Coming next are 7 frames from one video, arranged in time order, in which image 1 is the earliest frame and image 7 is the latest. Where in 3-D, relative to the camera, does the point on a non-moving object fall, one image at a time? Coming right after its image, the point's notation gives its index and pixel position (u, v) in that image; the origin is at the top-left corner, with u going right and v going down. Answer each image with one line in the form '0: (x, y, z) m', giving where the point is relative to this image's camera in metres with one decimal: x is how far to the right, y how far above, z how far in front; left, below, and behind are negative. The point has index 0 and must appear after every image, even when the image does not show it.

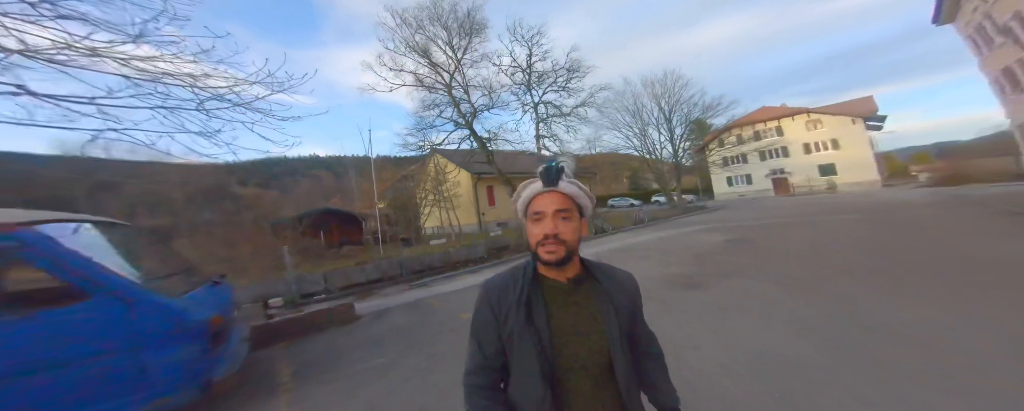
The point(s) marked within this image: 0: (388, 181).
0: (-8.2, +1.6, +19.9) m
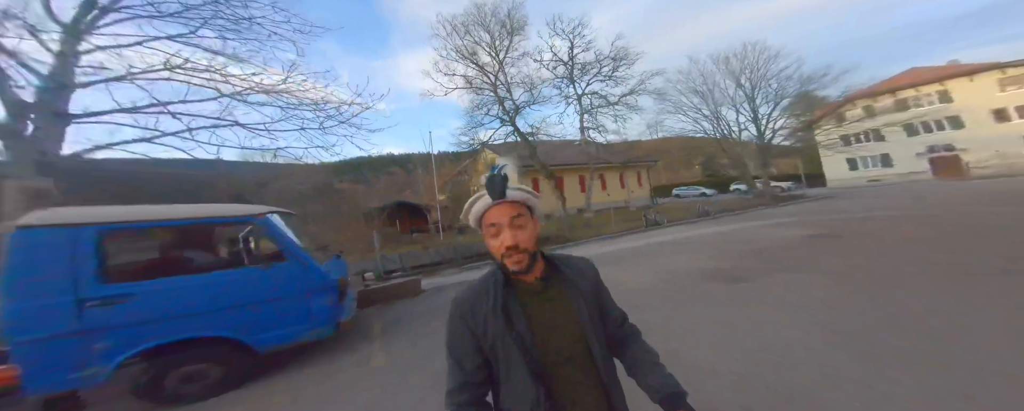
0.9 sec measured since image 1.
0: (-4.7, +2.2, +22.0) m
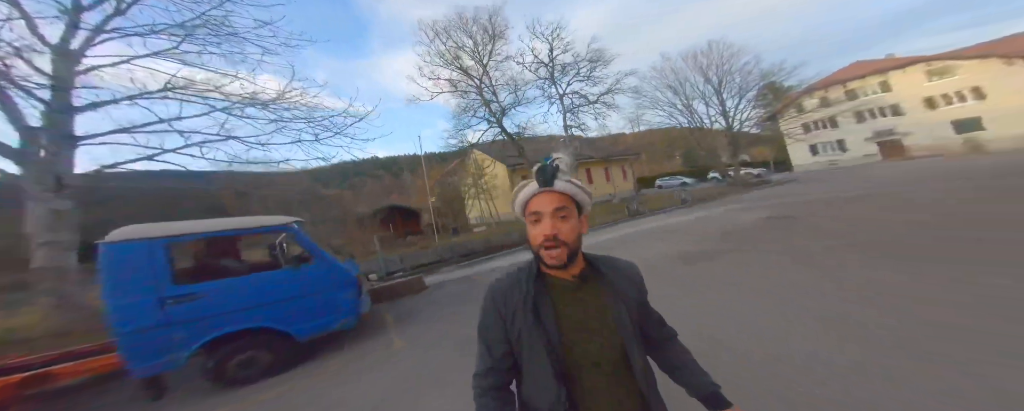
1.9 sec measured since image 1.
0: (-5.7, +2.1, +22.4) m
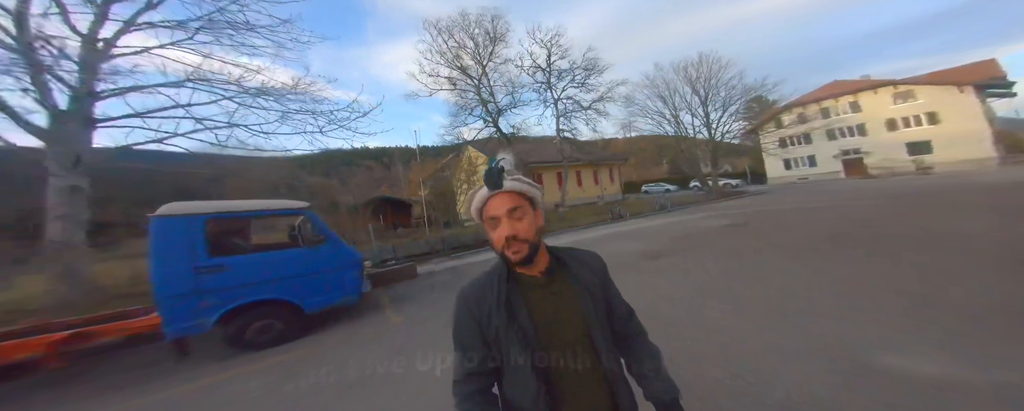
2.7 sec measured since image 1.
0: (-6.5, +2.6, +22.7) m
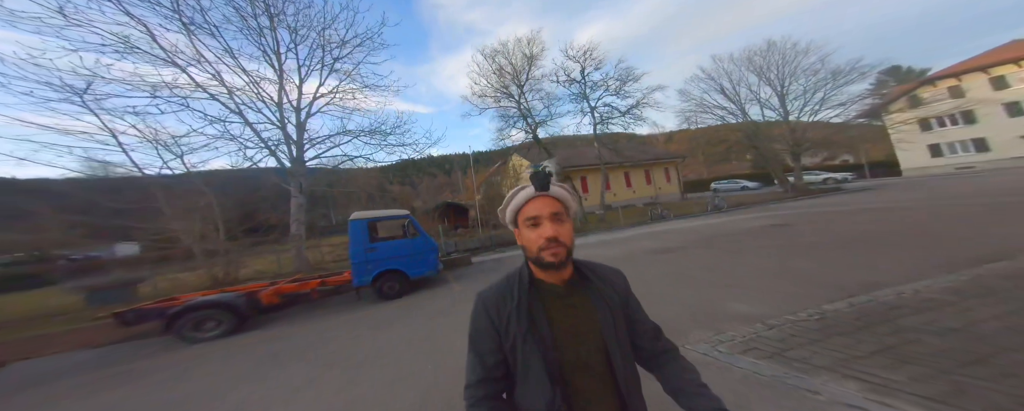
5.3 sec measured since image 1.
0: (-2.7, +2.4, +26.0) m
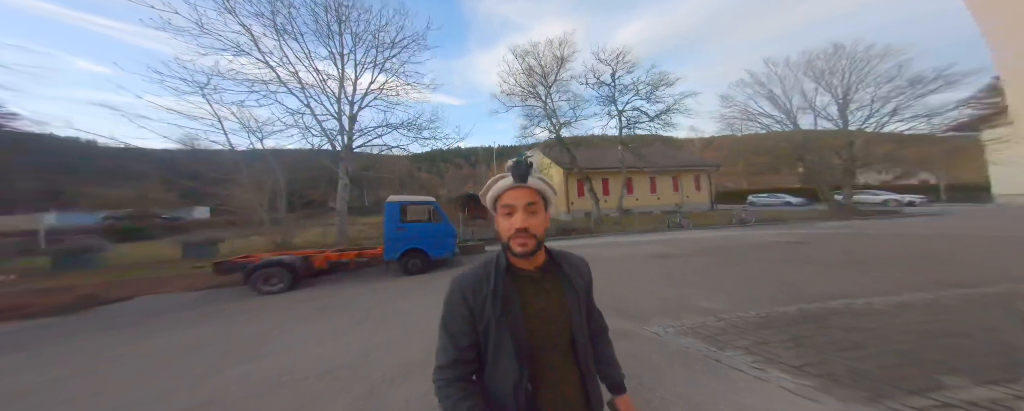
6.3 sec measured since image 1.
0: (-0.7, +3.0, +27.0) m
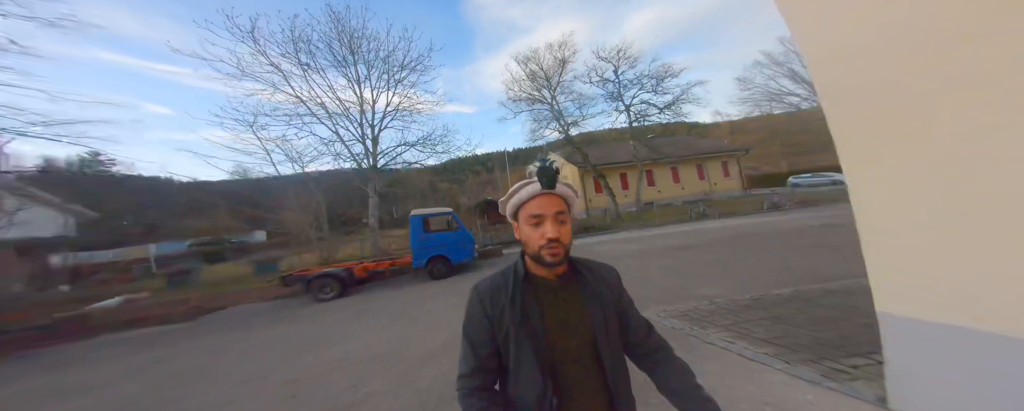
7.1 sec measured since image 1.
0: (+1.0, +2.7, +27.5) m
